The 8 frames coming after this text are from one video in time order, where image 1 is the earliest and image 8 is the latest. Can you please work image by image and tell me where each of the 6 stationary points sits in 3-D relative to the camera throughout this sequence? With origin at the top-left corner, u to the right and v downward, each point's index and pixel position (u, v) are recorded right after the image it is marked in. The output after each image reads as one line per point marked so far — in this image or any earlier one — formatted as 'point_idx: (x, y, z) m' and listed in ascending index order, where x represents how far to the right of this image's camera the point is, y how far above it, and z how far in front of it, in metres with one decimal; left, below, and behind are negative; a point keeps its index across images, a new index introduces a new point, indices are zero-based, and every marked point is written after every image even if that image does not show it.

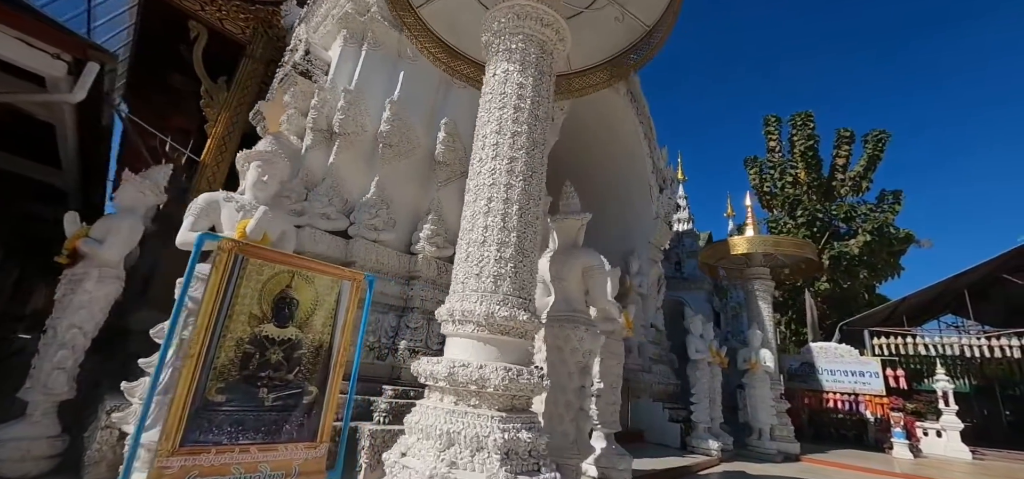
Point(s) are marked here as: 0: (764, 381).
0: (+3.9, -2.2, +6.8) m
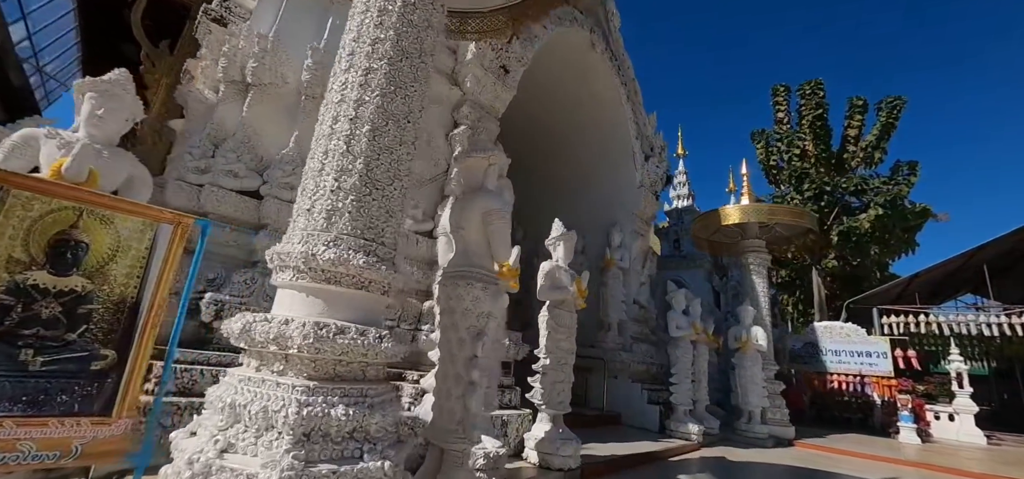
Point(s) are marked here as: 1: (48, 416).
0: (+3.5, -1.7, +6.3) m
1: (-1.7, -0.6, +1.6) m
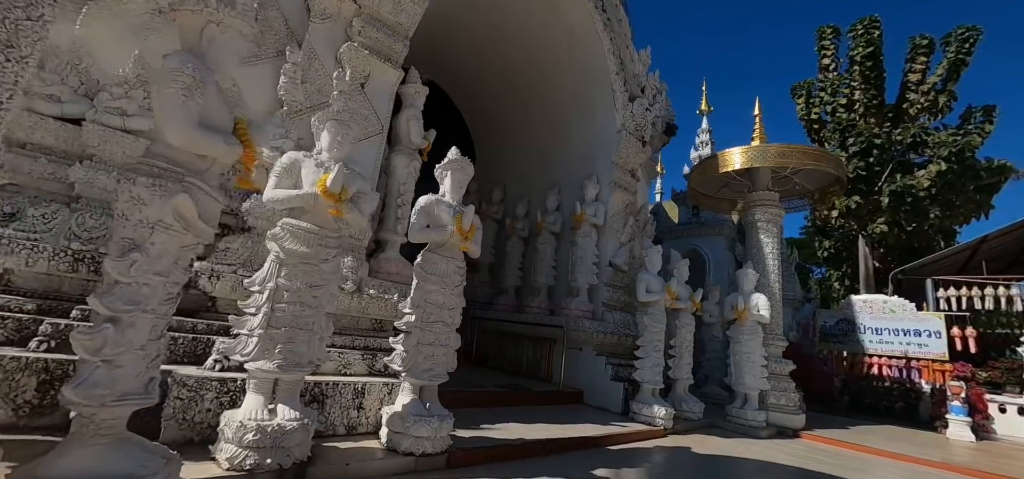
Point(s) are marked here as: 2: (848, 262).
0: (+2.8, -1.1, +5.2) m
1: (-2.8, -0.3, +1.1) m
2: (+8.0, -0.5, +10.7) m
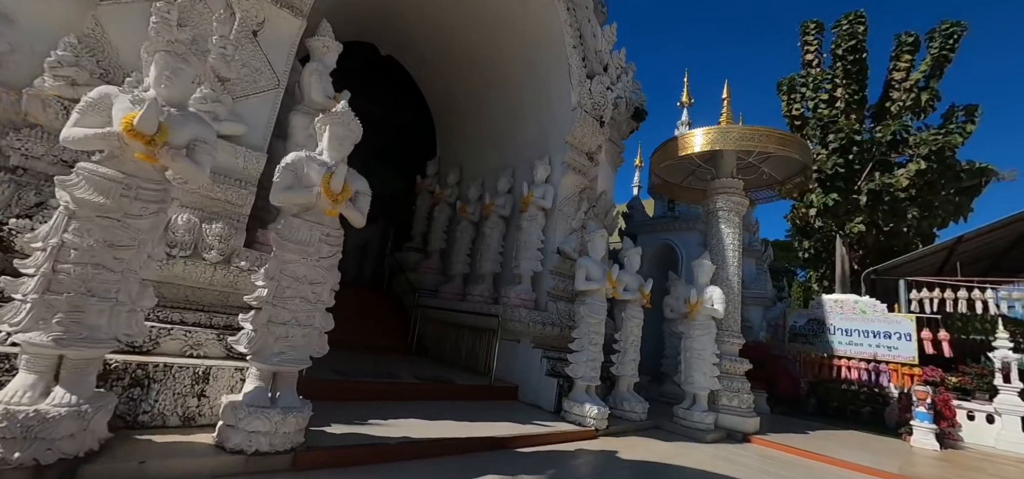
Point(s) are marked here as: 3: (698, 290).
0: (+2.1, -1.0, +4.8) m
1: (-3.5, 0.0, +0.7) m
2: (+7.2, -0.5, +10.3) m
3: (+2.1, -0.6, +5.0) m
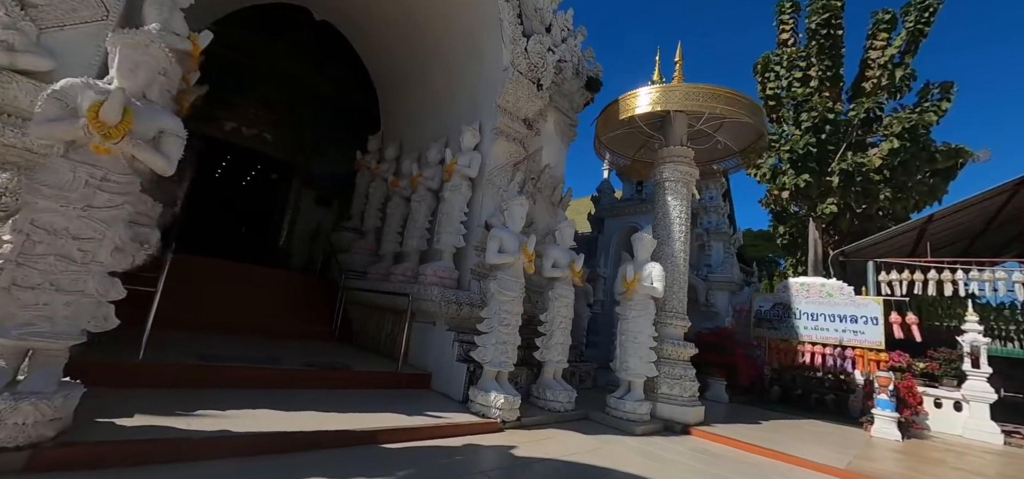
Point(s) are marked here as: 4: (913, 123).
0: (+1.3, -0.7, +4.4) m
1: (-4.3, +0.2, +0.2) m
2: (+6.4, -0.2, +9.9) m
3: (+1.2, -0.3, +4.5) m
4: (+7.0, +2.1, +7.8) m
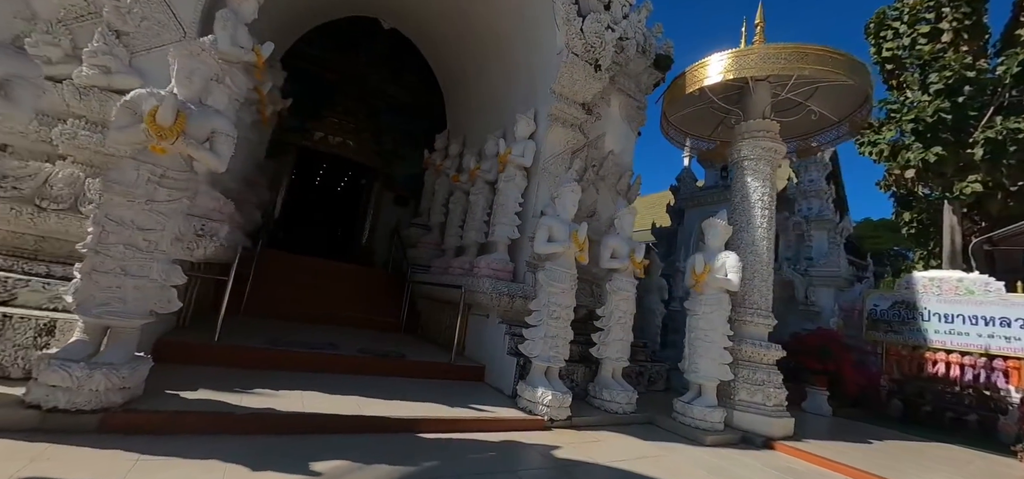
0: (+1.8, -0.6, +3.9) m
1: (-4.5, +0.2, +1.0) m
2: (+7.9, 0.0, +8.3) m
3: (+1.8, -0.2, +4.1) m
4: (+8.1, +2.3, +6.1) m
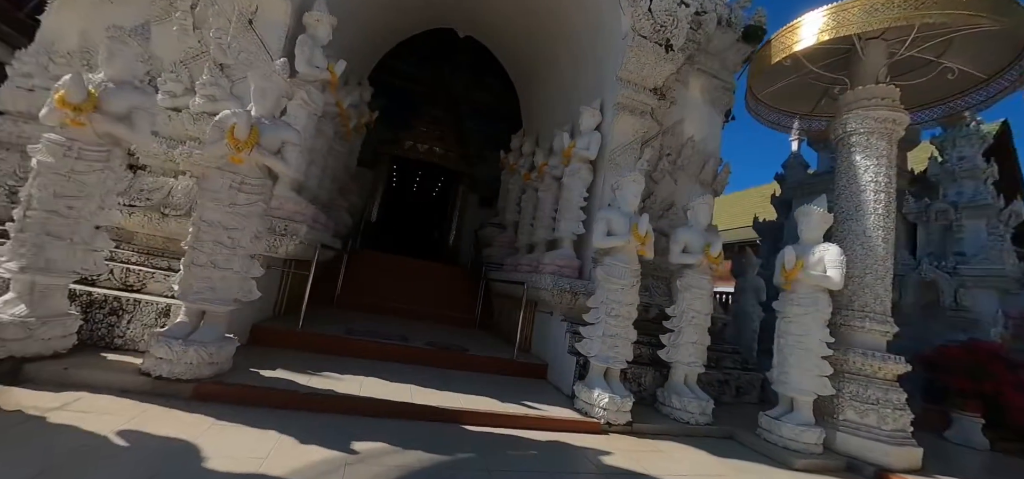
0: (+2.3, -0.5, +3.4) m
1: (-4.6, +0.2, +2.0) m
2: (+9.2, +0.2, +6.2) m
3: (+2.3, -0.1, +3.5) m
4: (+8.9, +2.5, +4.0) m
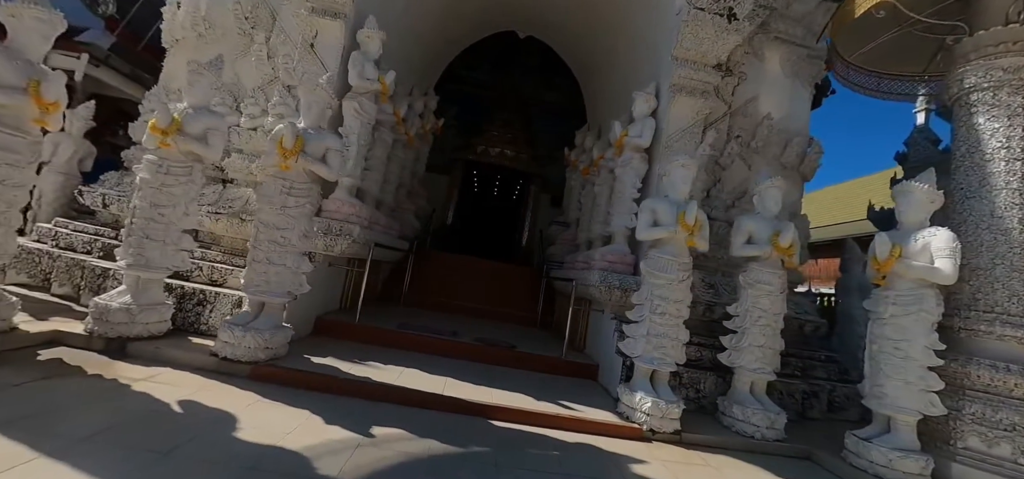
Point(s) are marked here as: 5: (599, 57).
0: (+2.5, -0.4, +2.8) m
1: (-4.5, +0.1, +3.0) m
2: (+9.9, +0.5, +3.9) m
3: (+2.5, 0.0, +2.9) m
4: (+9.0, +2.7, +2.0) m
5: (+1.1, +2.3, +5.6) m
